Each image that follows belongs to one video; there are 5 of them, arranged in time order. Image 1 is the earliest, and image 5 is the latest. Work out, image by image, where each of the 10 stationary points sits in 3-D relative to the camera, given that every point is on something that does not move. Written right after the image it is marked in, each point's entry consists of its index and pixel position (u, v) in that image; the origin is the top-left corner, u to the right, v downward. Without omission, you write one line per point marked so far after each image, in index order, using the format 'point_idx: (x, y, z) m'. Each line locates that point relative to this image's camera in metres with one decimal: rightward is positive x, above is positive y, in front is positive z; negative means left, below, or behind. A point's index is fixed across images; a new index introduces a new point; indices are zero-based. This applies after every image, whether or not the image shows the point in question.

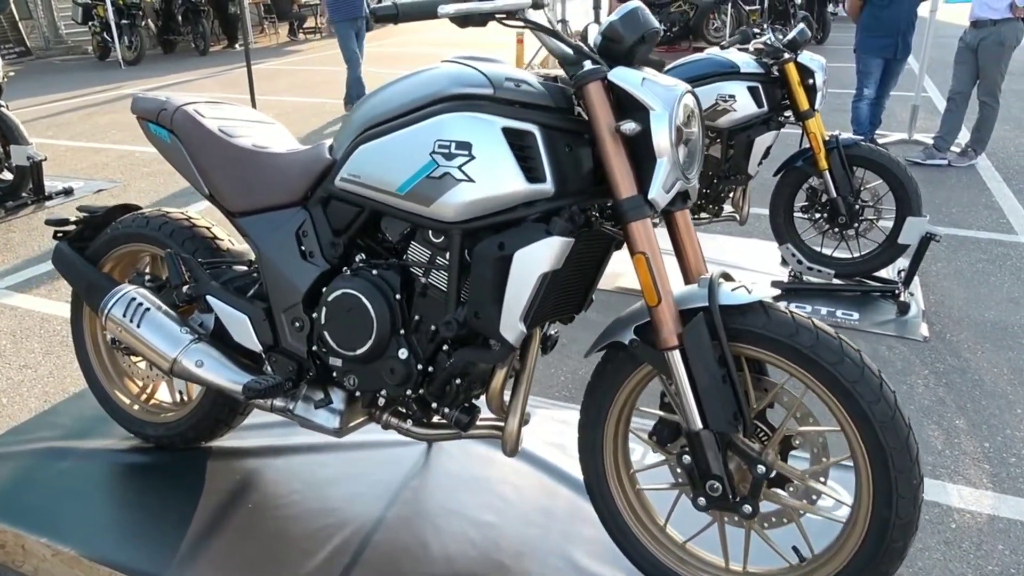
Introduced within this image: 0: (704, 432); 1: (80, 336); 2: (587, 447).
0: (+0.5, -0.3, +1.8) m
1: (-1.6, -0.2, +2.8) m
2: (+0.2, -0.4, +2.1) m
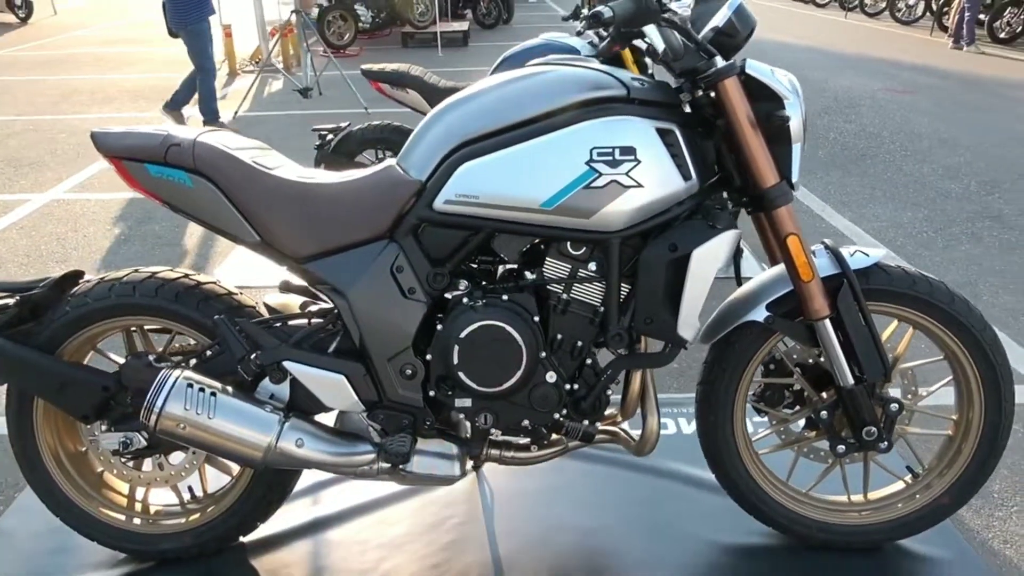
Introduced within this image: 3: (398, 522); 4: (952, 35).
0: (+0.9, -0.3, +2.0) m
1: (-1.3, -0.5, +2.1) m
2: (+0.6, -0.4, +2.2) m
3: (-0.4, -0.7, +2.4) m
4: (+7.7, +4.4, +13.4) m
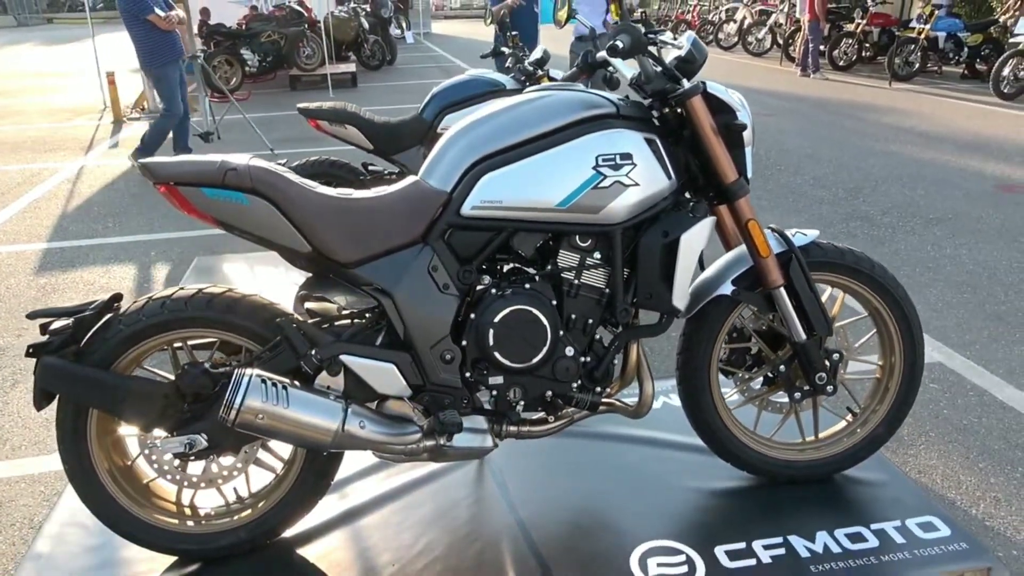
0: (+1.0, -0.2, +2.5) m
1: (-1.3, -0.5, +2.2) m
2: (+0.6, -0.3, +2.6) m
3: (-0.3, -0.8, +2.7) m
4: (+5.6, +4.4, +15.0) m
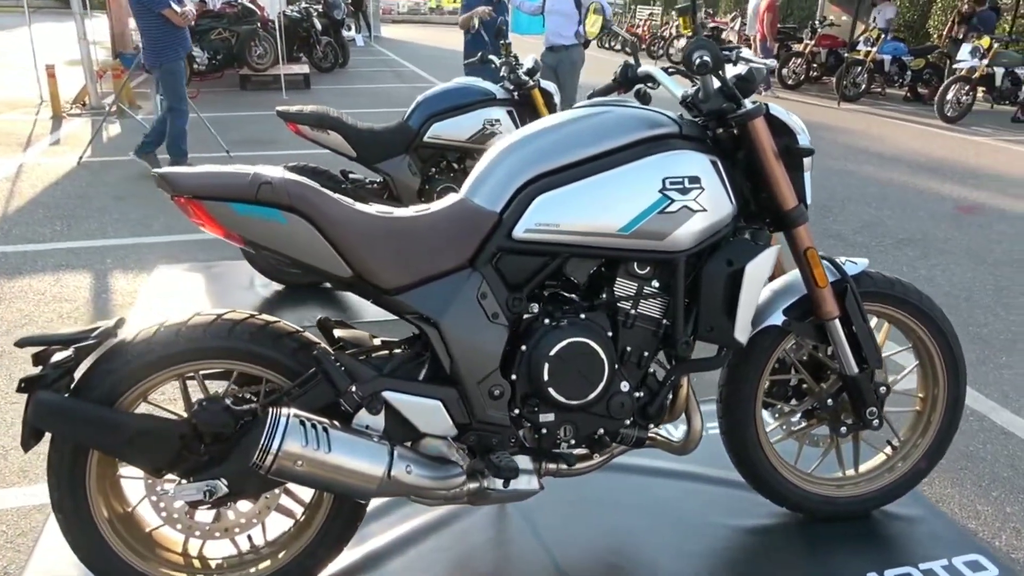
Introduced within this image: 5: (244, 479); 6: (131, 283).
0: (+1.1, -0.3, +2.4) m
1: (-1.1, -0.6, +2.0) m
2: (+0.7, -0.4, +2.5) m
3: (-0.2, -0.8, +2.5) m
4: (+4.8, +4.1, +15.2) m
5: (-0.7, -0.5, +1.9) m
6: (-2.6, 0.0, +5.3) m
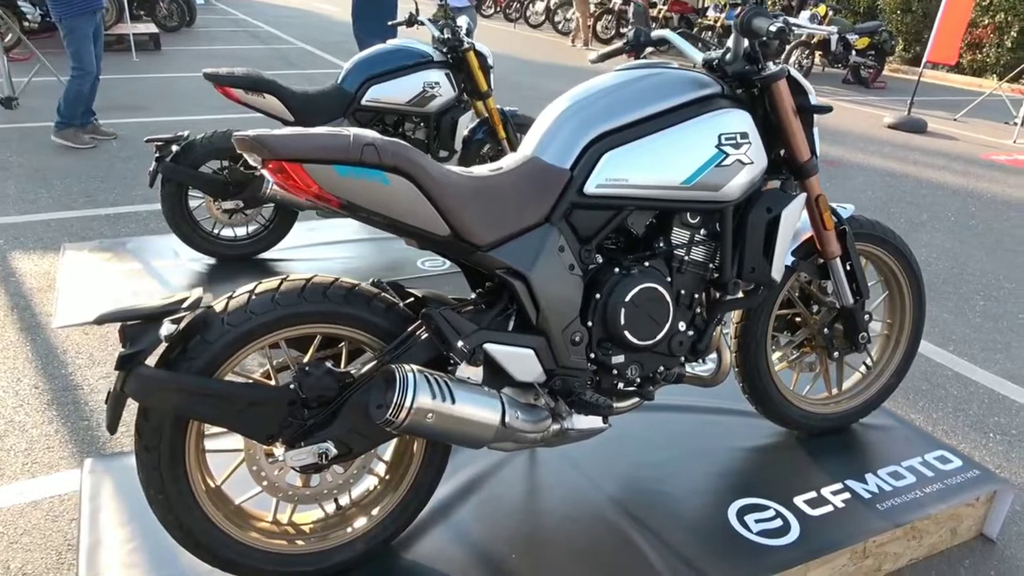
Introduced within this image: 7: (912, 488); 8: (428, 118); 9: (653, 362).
0: (+1.2, -0.1, +2.7) m
1: (-0.8, -0.5, +1.9) m
2: (+0.9, -0.2, +2.8) m
3: (0.0, -0.7, +2.6) m
4: (+2.2, +5.0, +15.8) m
5: (-0.4, -0.4, +2.0) m
6: (-3.0, +0.2, +4.9) m
7: (+1.4, -0.7, +2.8) m
8: (-0.6, +1.1, +5.1) m
9: (+0.4, -0.2, +2.3) m
